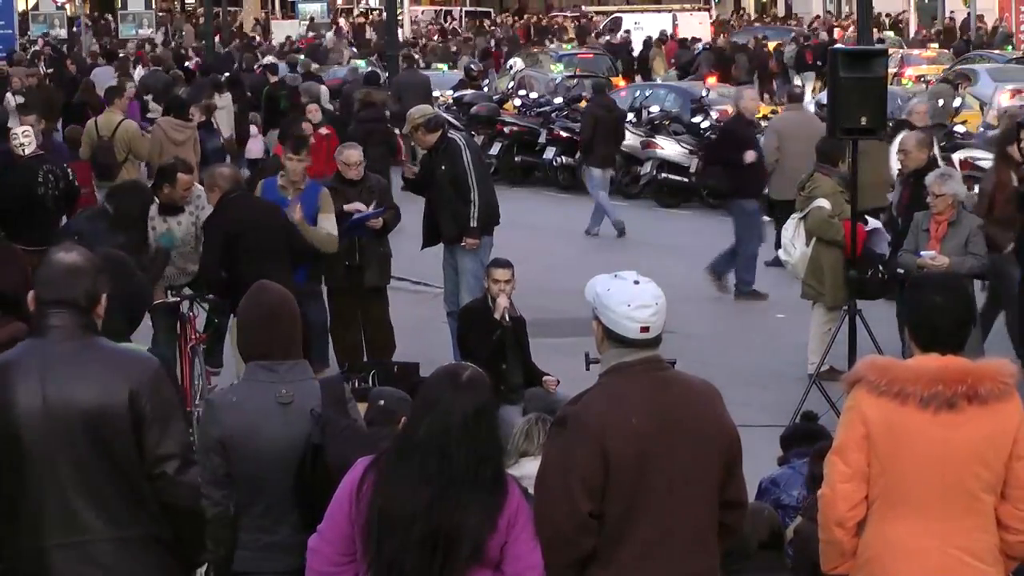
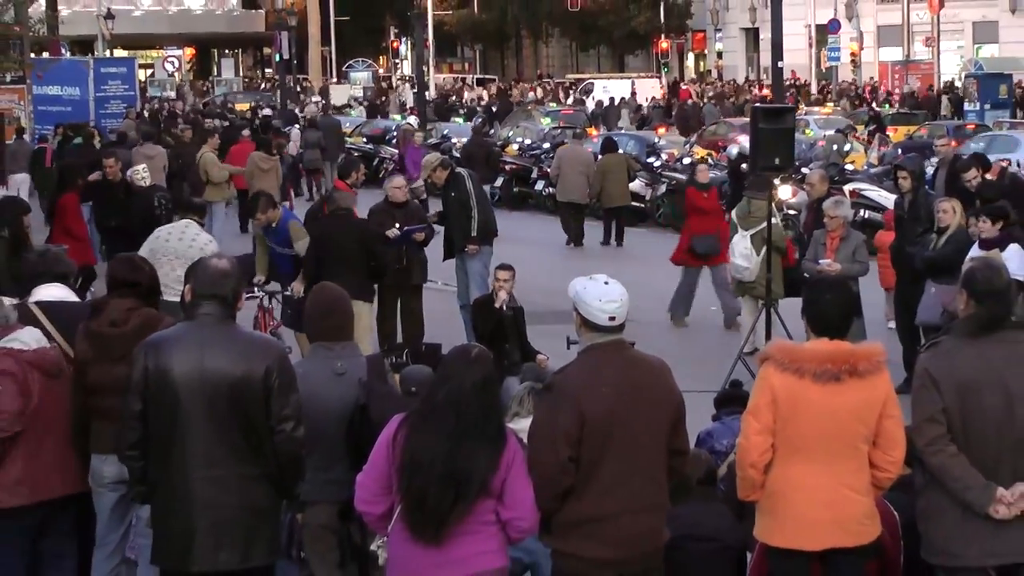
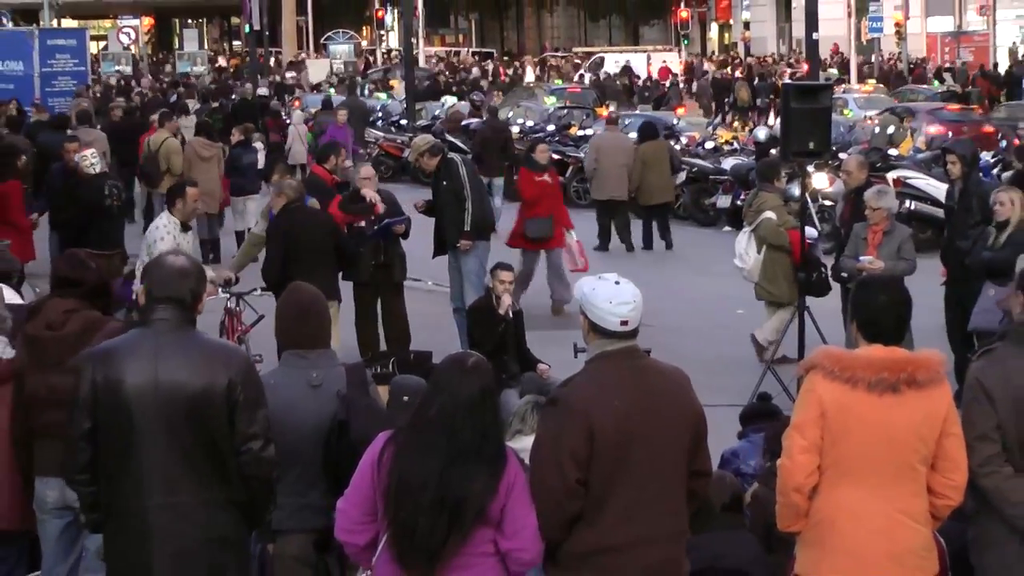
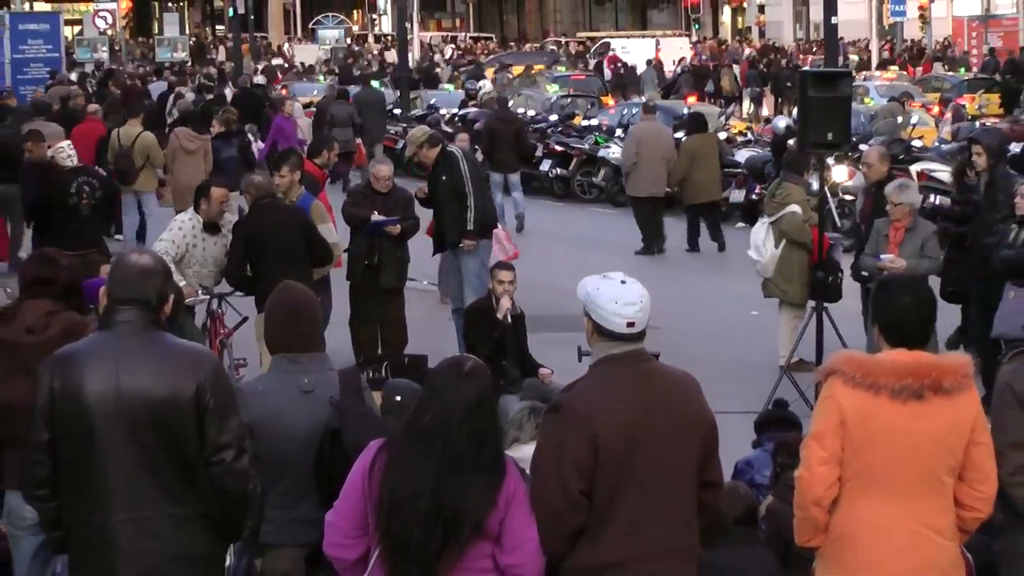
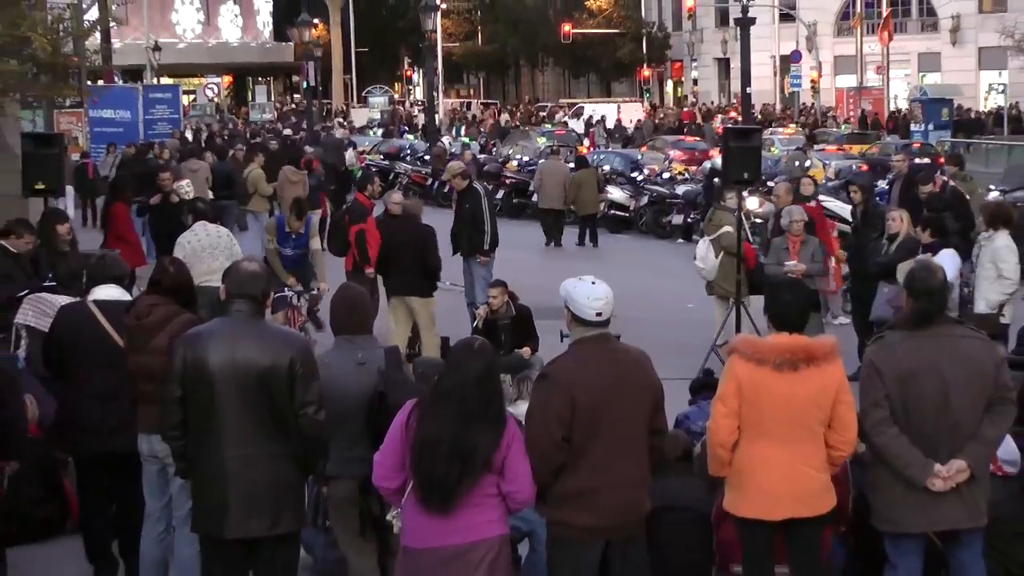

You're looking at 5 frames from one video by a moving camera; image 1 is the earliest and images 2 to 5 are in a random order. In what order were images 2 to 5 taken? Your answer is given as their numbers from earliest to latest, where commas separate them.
4, 3, 2, 5
